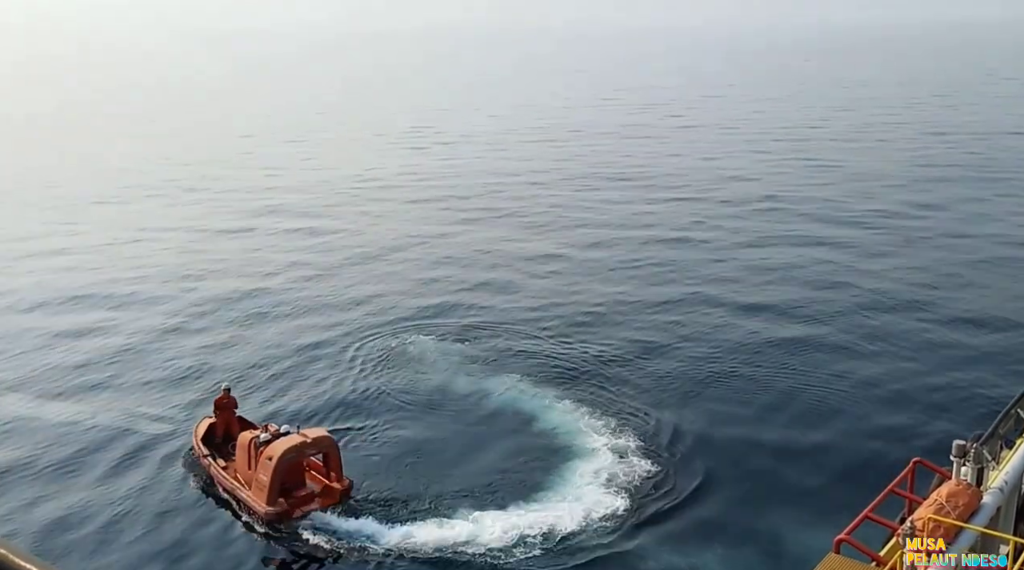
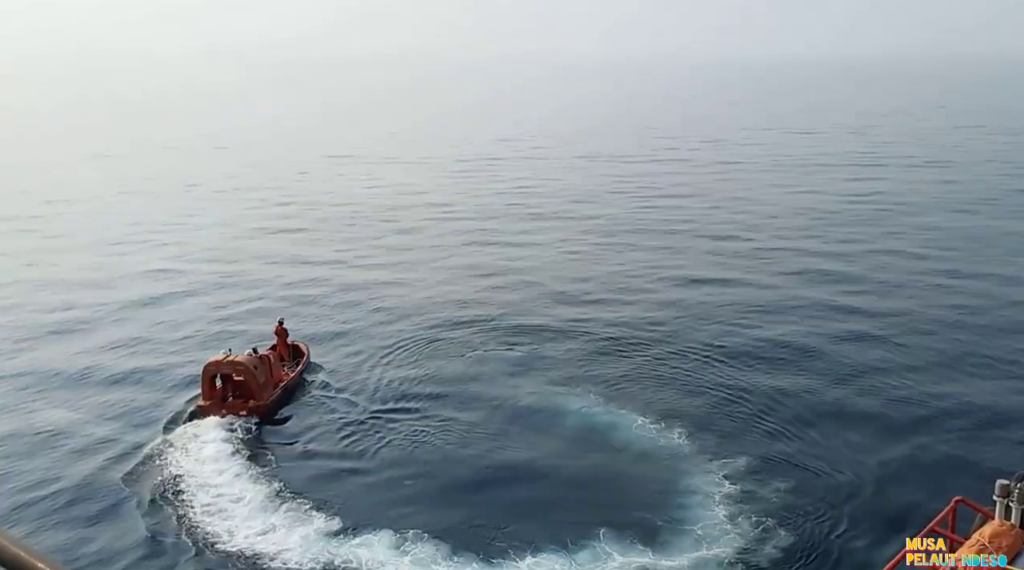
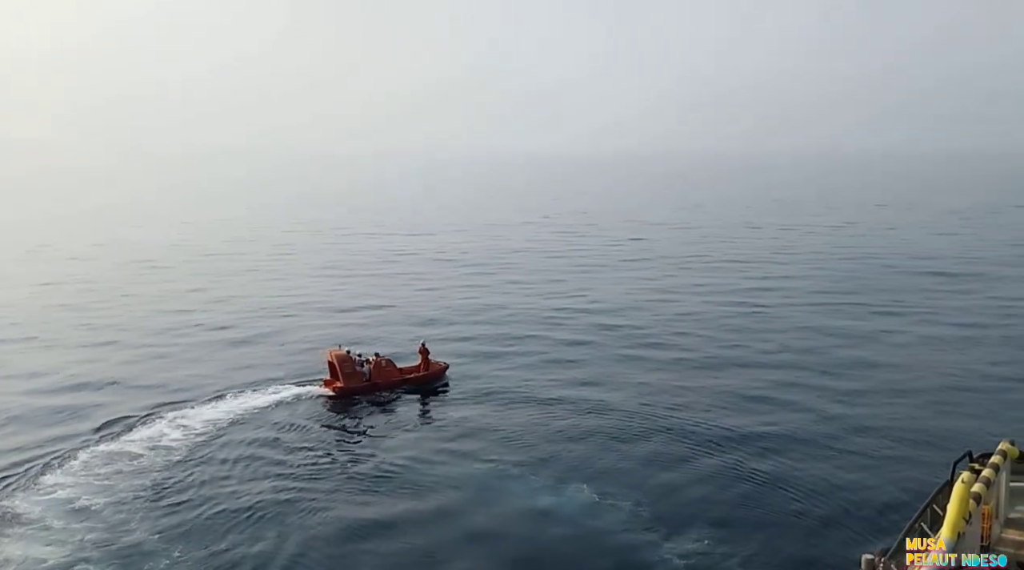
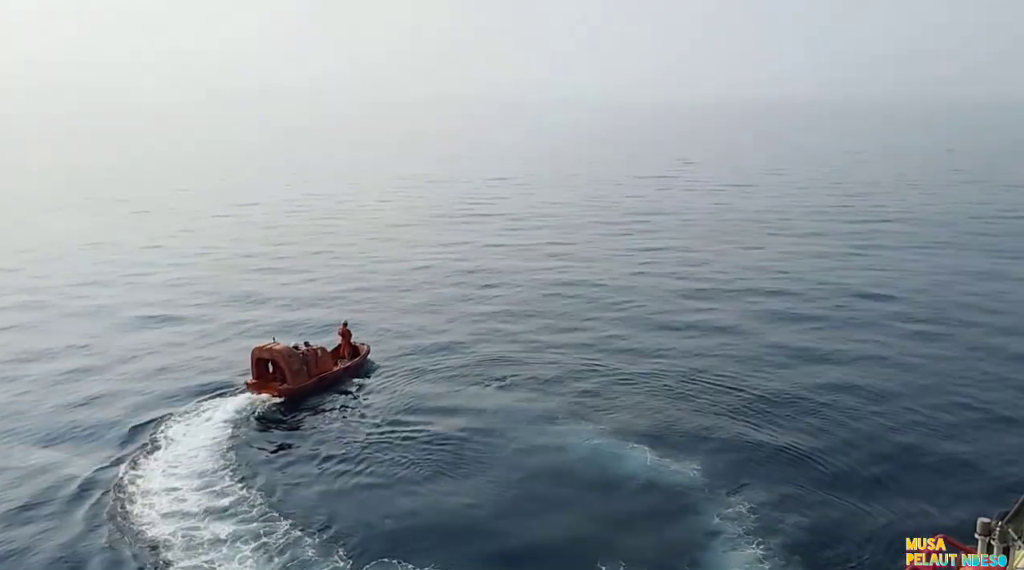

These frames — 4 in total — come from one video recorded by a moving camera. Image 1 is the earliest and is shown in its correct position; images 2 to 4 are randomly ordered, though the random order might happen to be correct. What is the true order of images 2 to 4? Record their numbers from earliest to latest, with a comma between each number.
2, 4, 3
